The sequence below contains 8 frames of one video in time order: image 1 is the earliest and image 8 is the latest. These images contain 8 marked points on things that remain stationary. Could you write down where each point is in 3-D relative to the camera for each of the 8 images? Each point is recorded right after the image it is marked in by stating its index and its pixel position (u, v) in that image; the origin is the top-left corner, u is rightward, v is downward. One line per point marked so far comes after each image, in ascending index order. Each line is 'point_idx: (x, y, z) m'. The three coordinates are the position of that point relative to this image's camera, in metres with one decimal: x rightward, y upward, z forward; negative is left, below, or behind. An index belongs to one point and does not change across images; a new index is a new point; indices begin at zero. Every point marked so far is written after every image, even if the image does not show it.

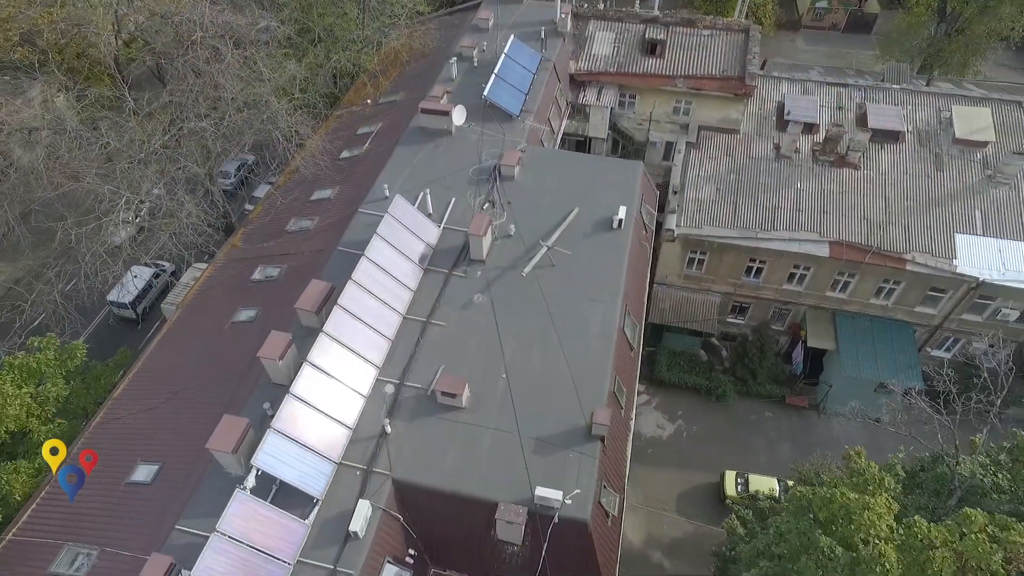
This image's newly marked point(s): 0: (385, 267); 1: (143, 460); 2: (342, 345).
0: (-3.2, +0.4, +15.5) m
1: (-8.2, -3.8, +13.5) m
2: (-3.8, -1.4, +13.8) m
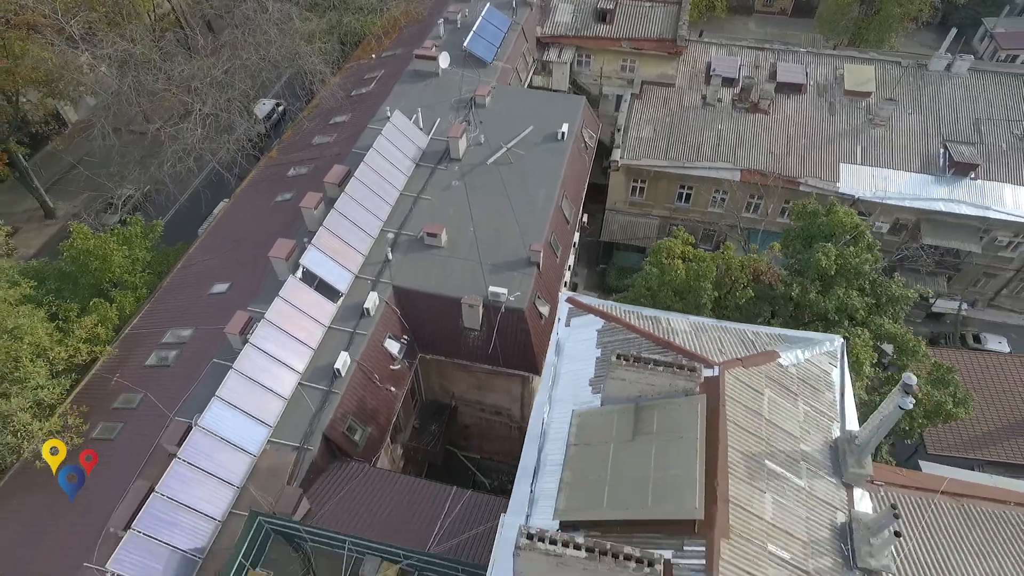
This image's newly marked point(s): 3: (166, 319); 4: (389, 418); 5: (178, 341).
0: (-4.3, +4.4, +21.5) m
1: (-9.3, +0.2, +19.5) m
2: (-4.9, +2.6, +19.7) m
3: (-10.7, -0.9, +19.0) m
4: (-3.5, -3.7, +17.6) m
5: (-9.7, -1.5, +17.8) m
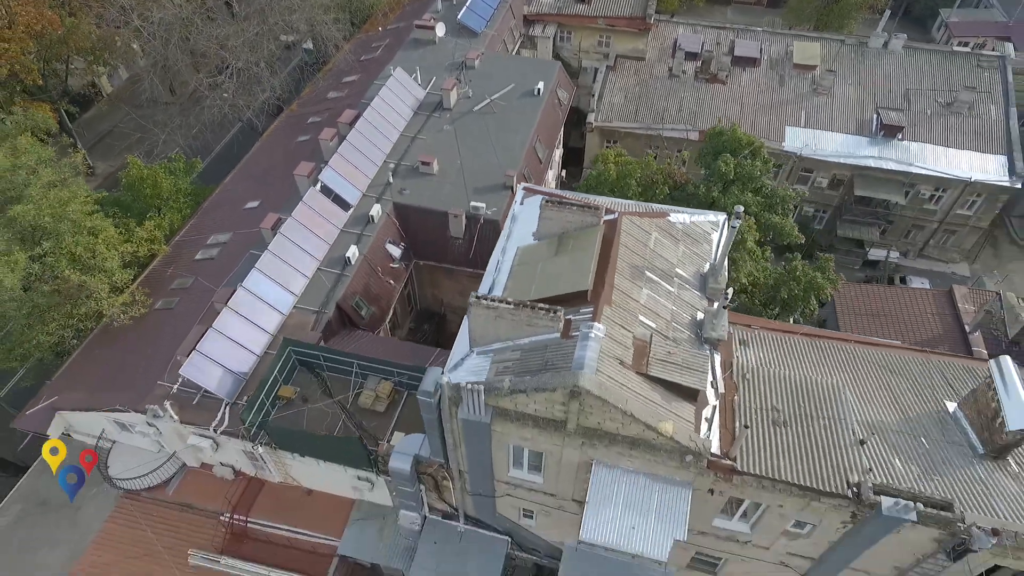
0: (-5.1, +7.5, +25.8) m
1: (-10.1, +3.4, +23.9) m
2: (-5.7, +5.7, +24.1) m
3: (-11.5, +2.3, +23.4) m
4: (-4.3, -0.6, +21.9) m
5: (-10.6, +1.7, +22.2) m
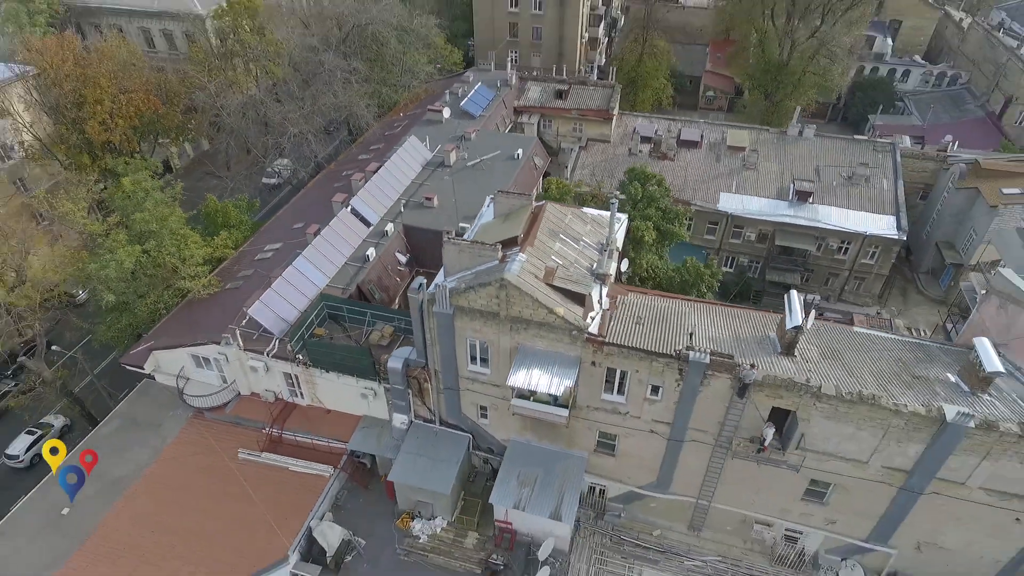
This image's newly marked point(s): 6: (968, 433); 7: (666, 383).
0: (-6.0, +7.0, +34.7) m
1: (-11.2, +3.4, +32.2) m
2: (-6.7, +5.6, +32.7) m
3: (-12.6, +2.4, +31.5) m
4: (-5.5, -0.3, +29.4) m
5: (-11.7, +2.0, +30.2) m
6: (+12.3, -3.9, +16.8) m
7: (+4.7, -2.9, +18.9) m
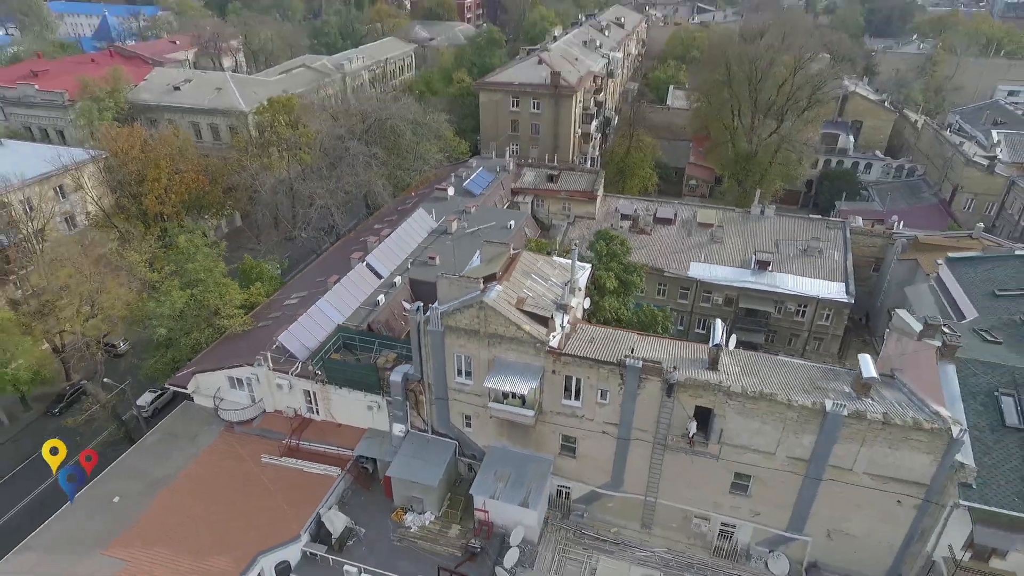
0: (-6.5, +3.9, +40.9) m
1: (-11.8, +0.7, +38.0) m
2: (-7.3, +2.7, +38.7) m
3: (-13.2, -0.1, +37.2) m
4: (-6.2, -2.6, +34.6) m
5: (-12.3, -0.4, +35.8) m
6: (+11.3, -4.5, +21.2) m
7: (+3.8, -3.8, +23.6) m
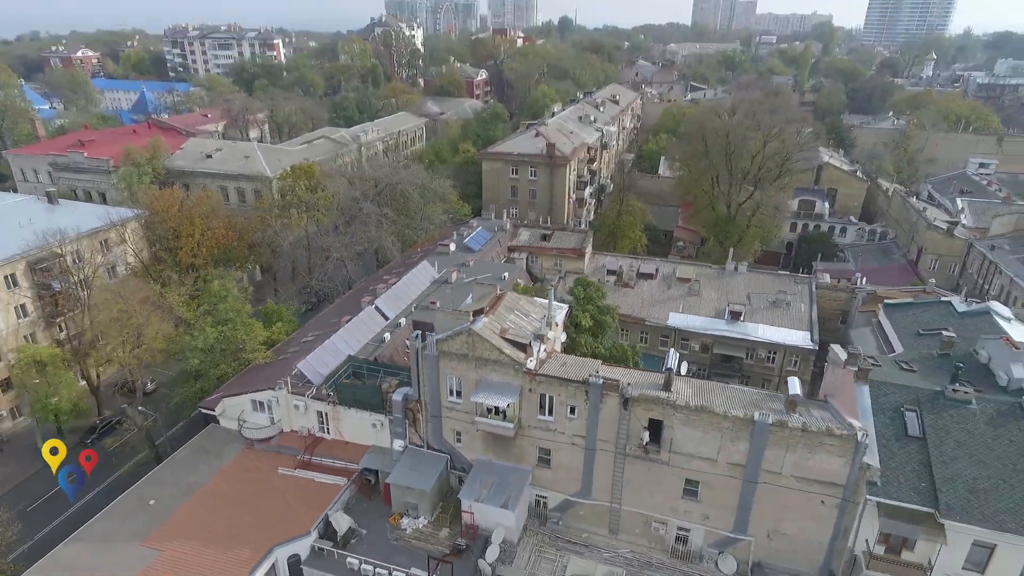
0: (-7.0, +0.7, +46.0) m
1: (-12.4, -2.1, +42.9) m
2: (-7.8, -0.2, +43.7) m
3: (-13.8, -2.8, +42.0) m
4: (-6.9, -5.1, +39.1) m
5: (-12.9, -3.0, +40.6) m
6: (+10.5, -5.7, +25.3) m
7: (+3.0, -5.2, +27.9) m
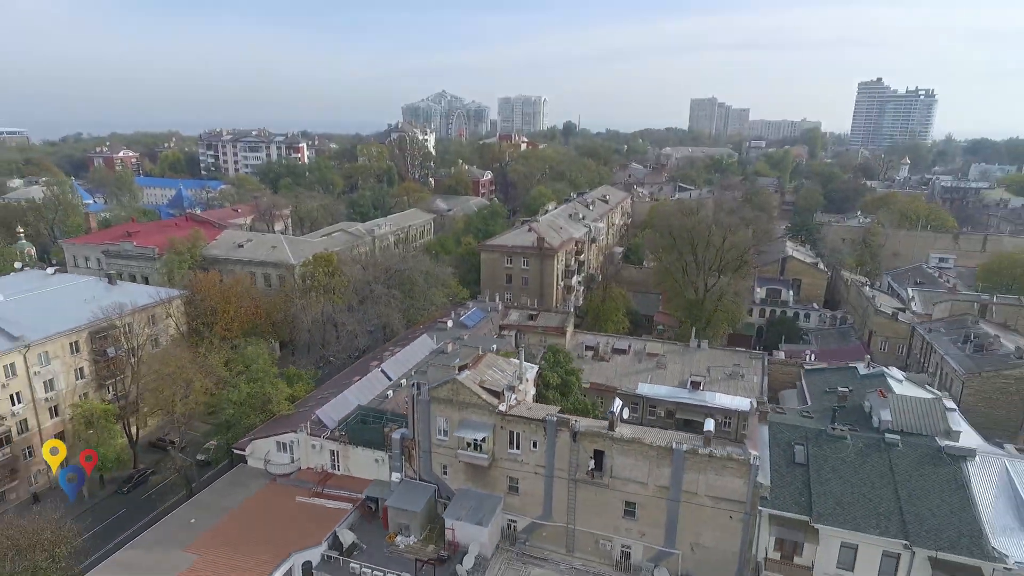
0: (-8.1, -5.2, +54.0) m
1: (-13.6, -7.5, +50.6) m
2: (-9.0, -5.8, +51.7) m
3: (-15.1, -8.1, +49.7) m
4: (-8.2, -9.9, +46.3) m
5: (-14.2, -8.0, +48.3) m
6: (+9.0, -8.7, +32.4) m
7: (+1.5, -8.5, +35.2) m
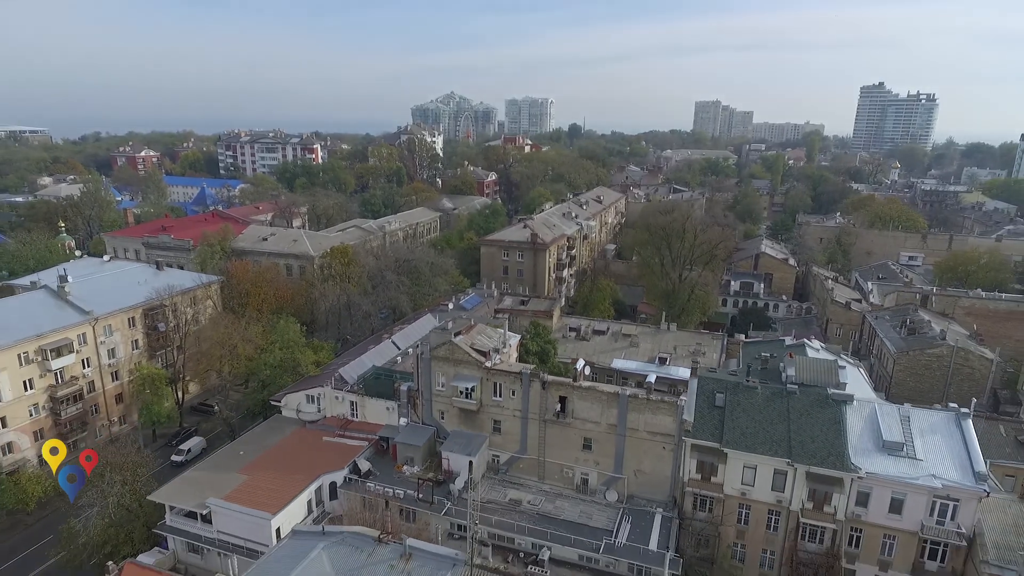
0: (-9.1, -3.8, +63.3) m
1: (-14.6, -6.0, +60.0) m
2: (-10.0, -4.3, +61.0) m
3: (-16.1, -6.6, +59.1) m
4: (-9.2, -8.5, +55.7) m
5: (-15.2, -6.5, +57.7) m
6: (+7.8, -7.4, +41.5) m
7: (+0.3, -7.1, +44.4) m
